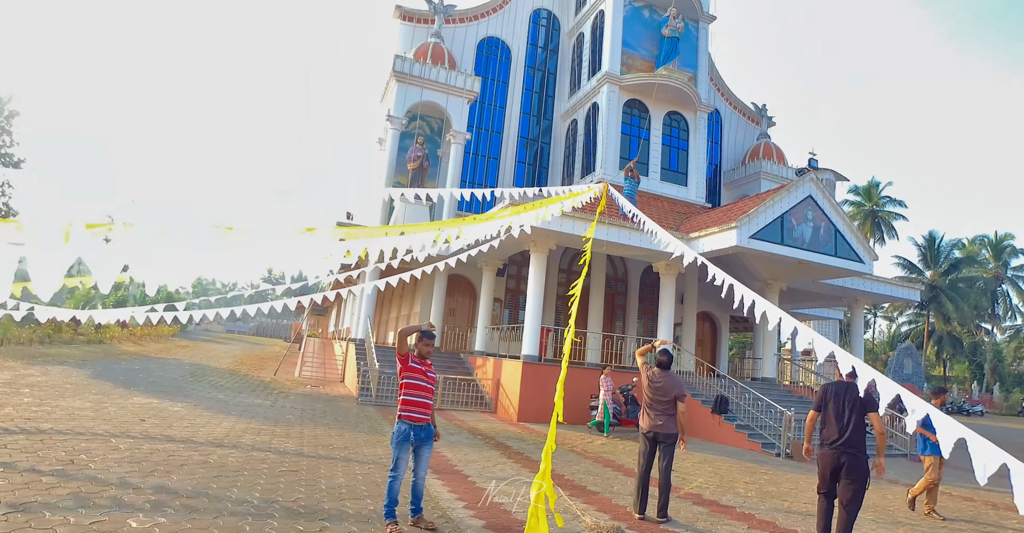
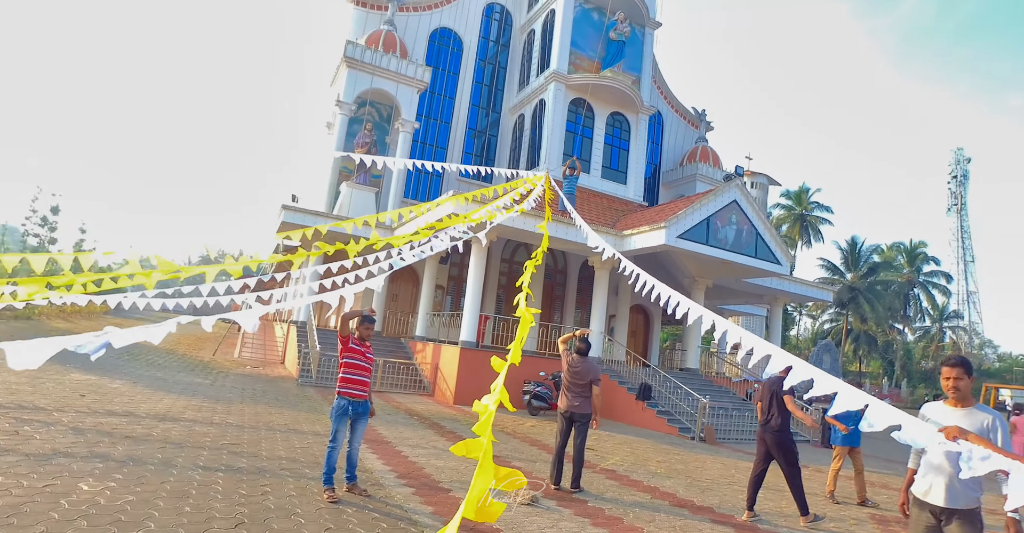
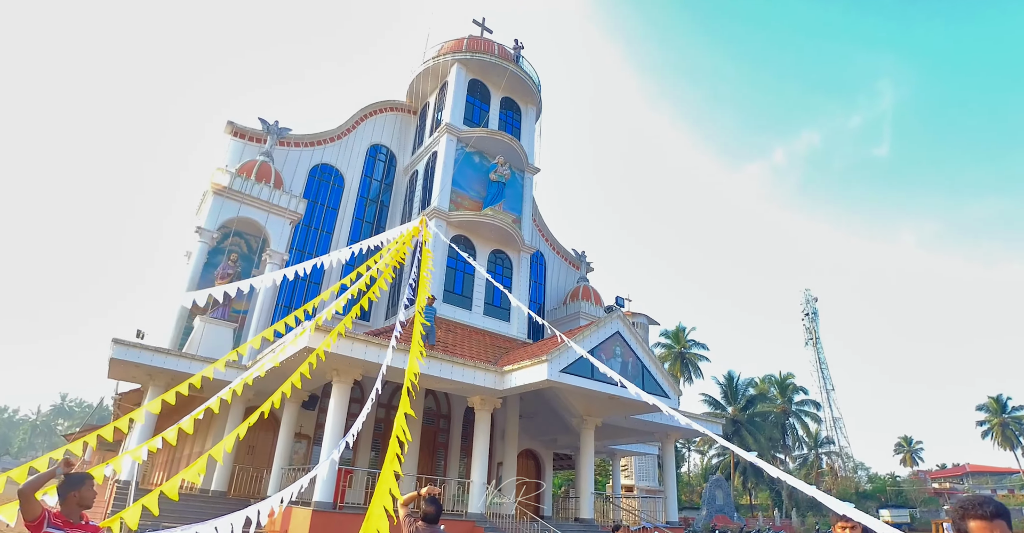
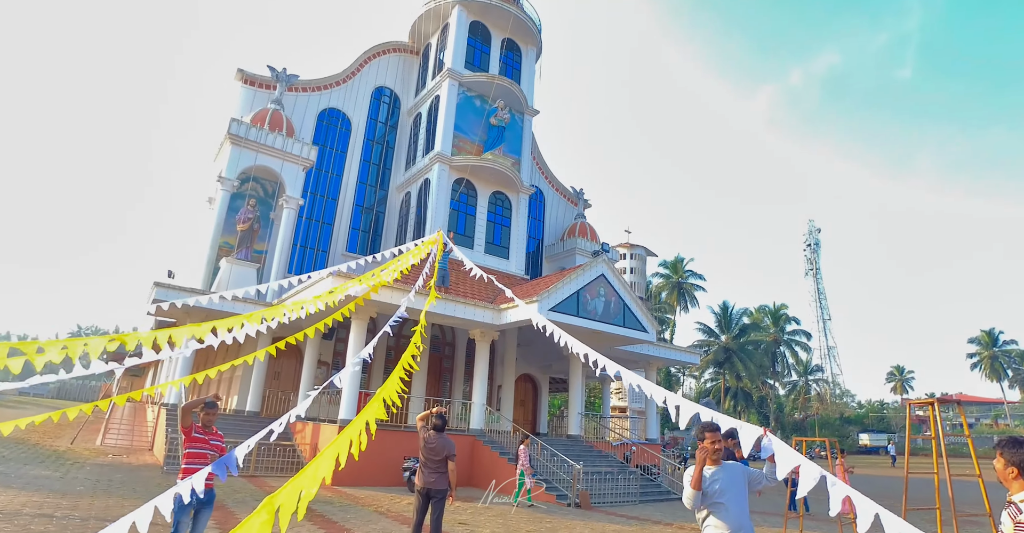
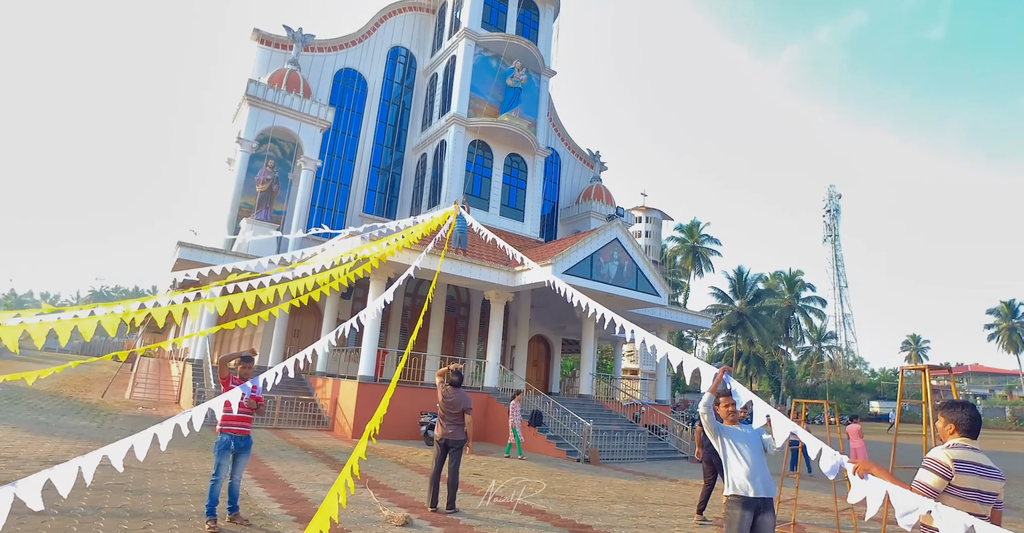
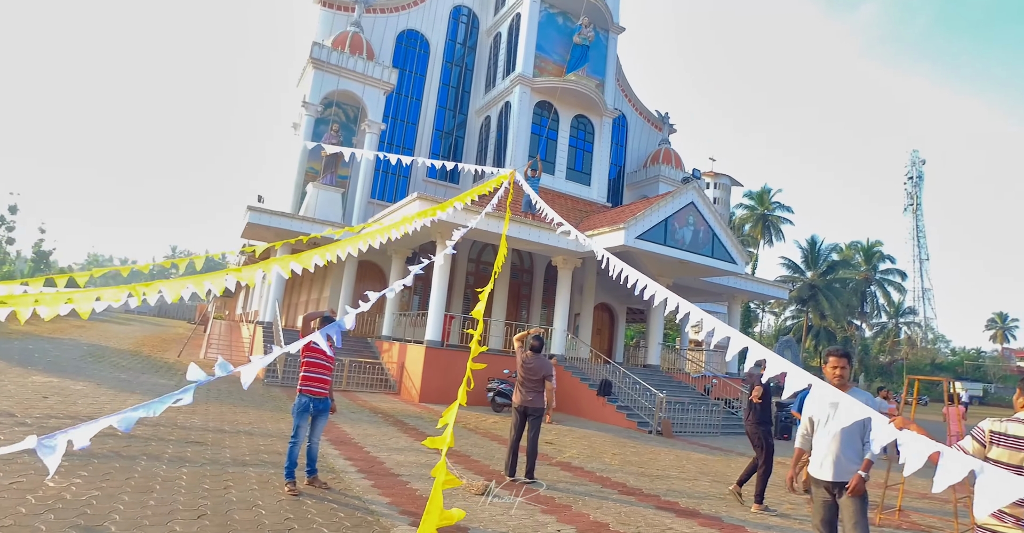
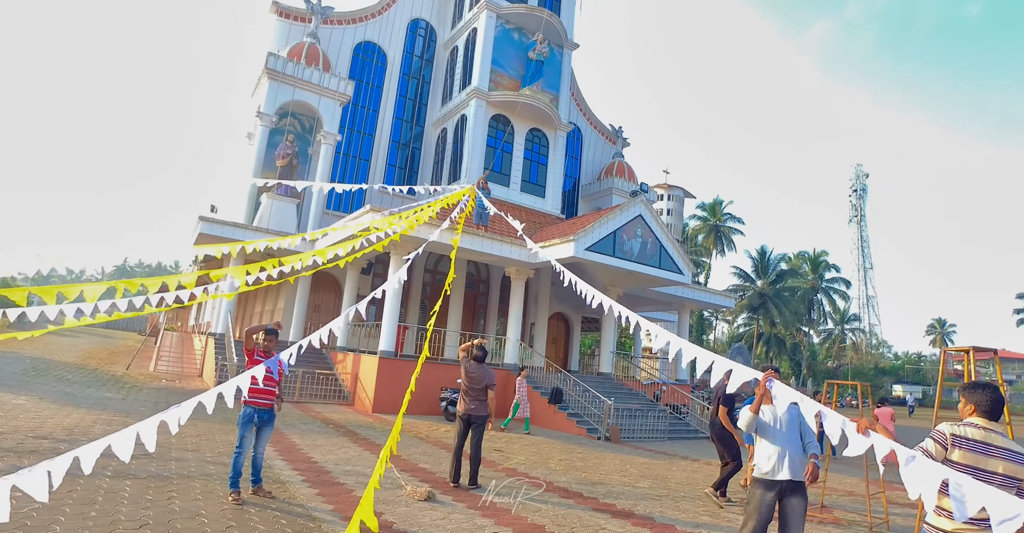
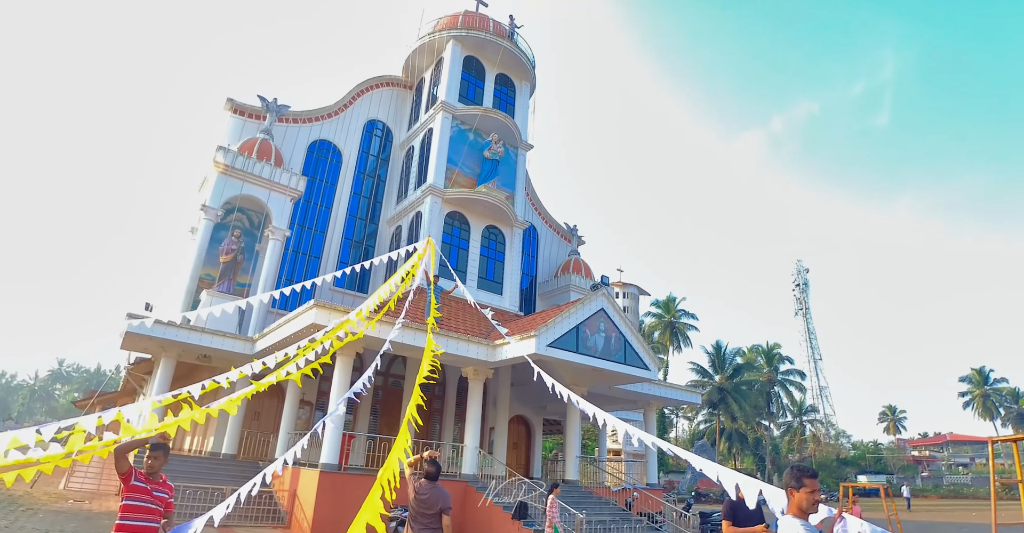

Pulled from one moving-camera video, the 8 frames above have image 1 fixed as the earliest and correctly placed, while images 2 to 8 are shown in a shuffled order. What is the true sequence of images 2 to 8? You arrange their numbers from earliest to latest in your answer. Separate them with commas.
2, 6, 7, 5, 4, 8, 3
